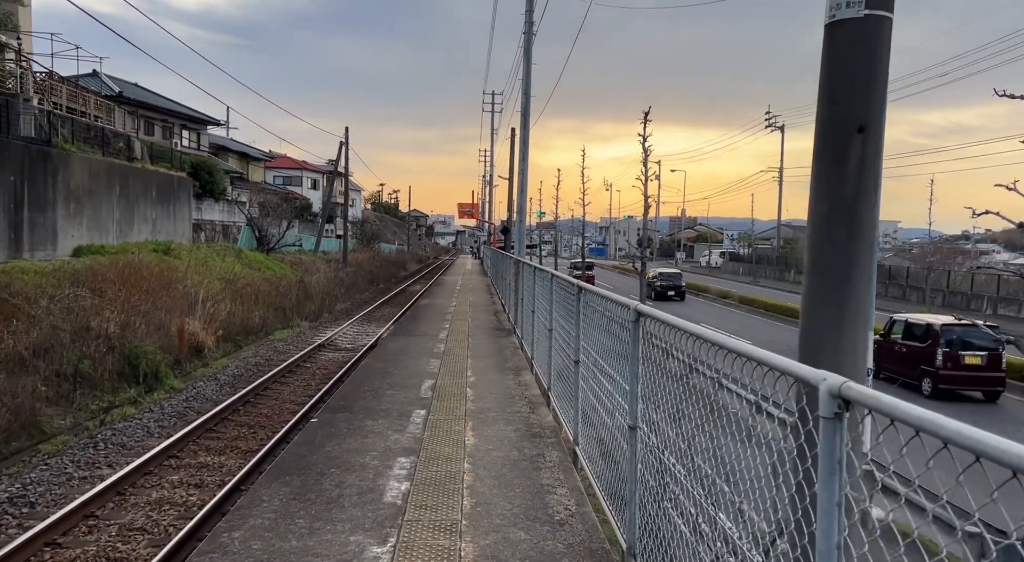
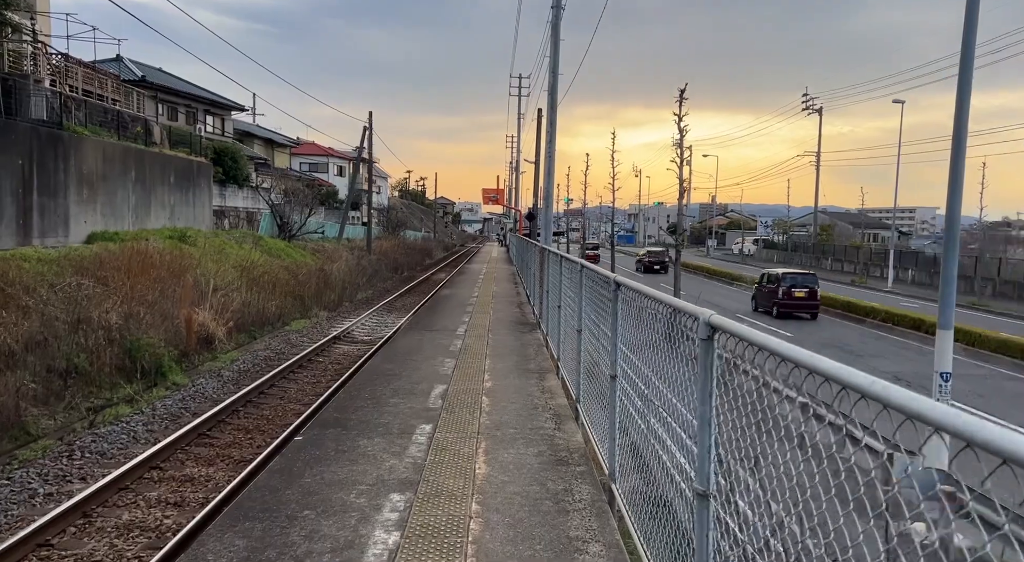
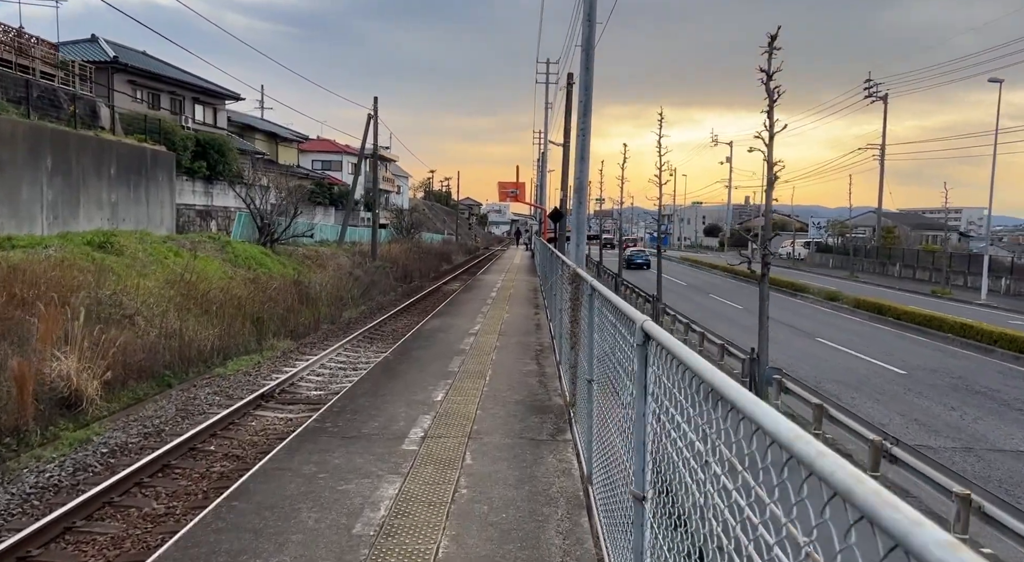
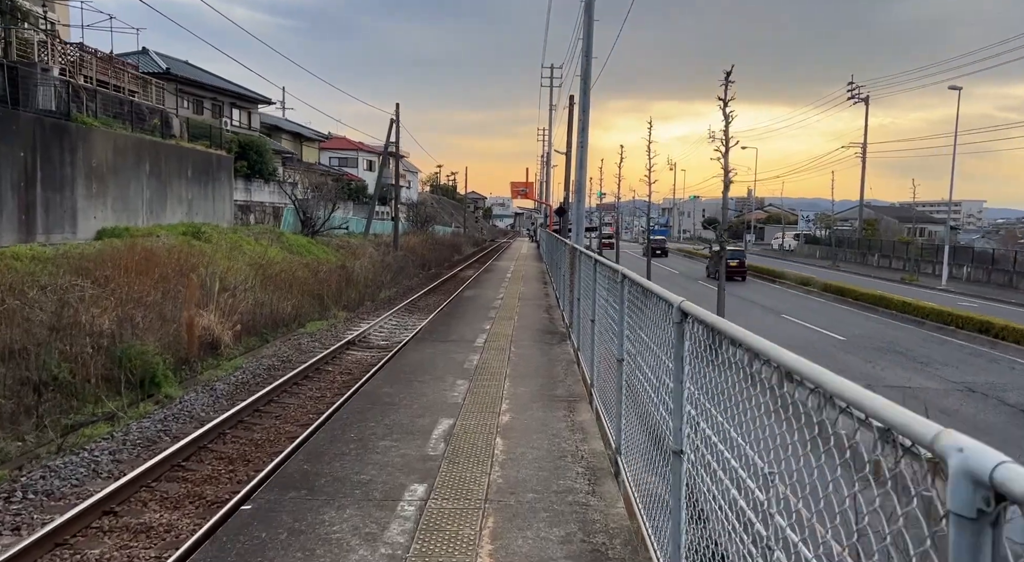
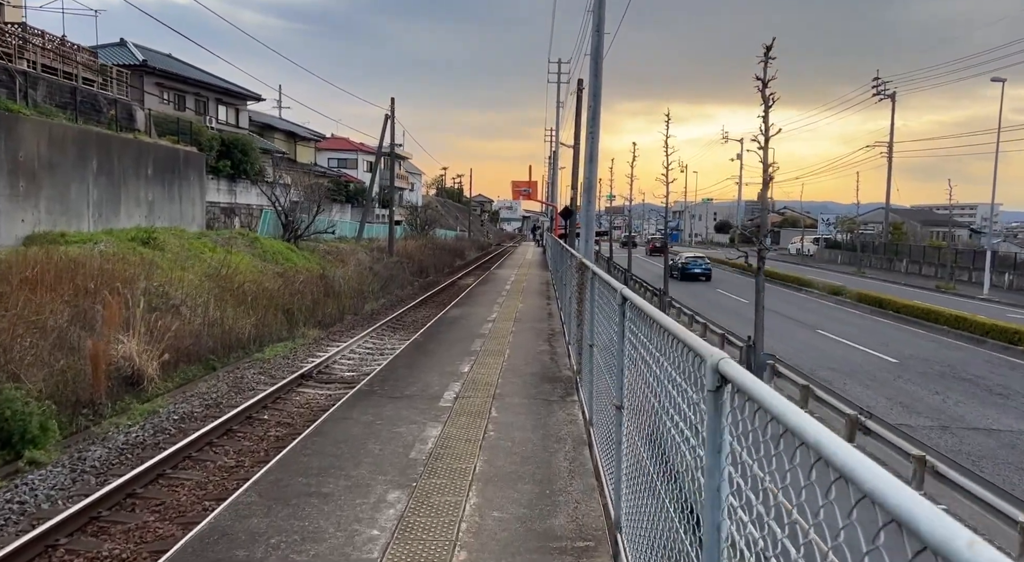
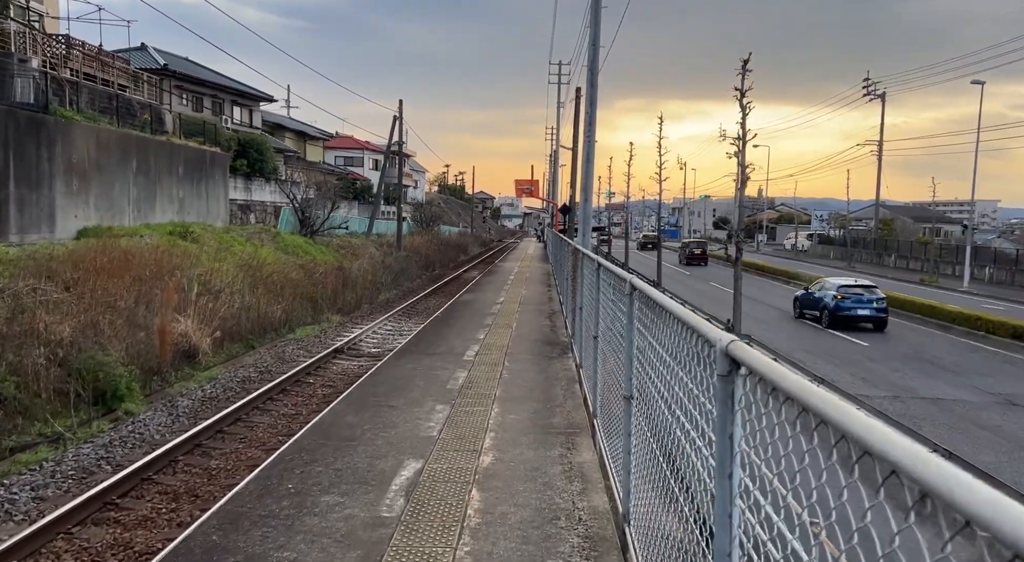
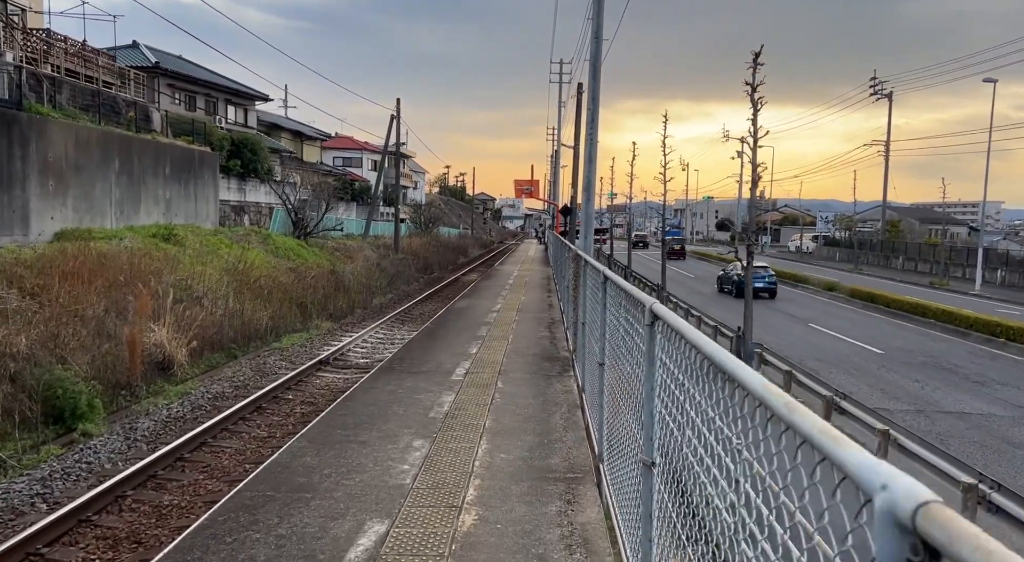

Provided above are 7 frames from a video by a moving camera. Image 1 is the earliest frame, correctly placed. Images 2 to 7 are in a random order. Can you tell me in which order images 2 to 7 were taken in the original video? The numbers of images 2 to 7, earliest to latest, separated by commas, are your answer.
2, 4, 6, 7, 5, 3
